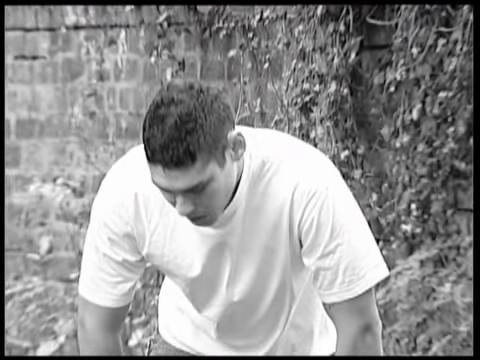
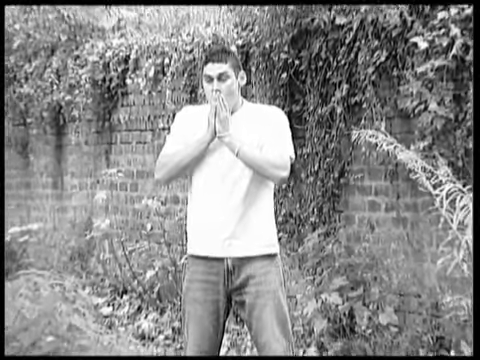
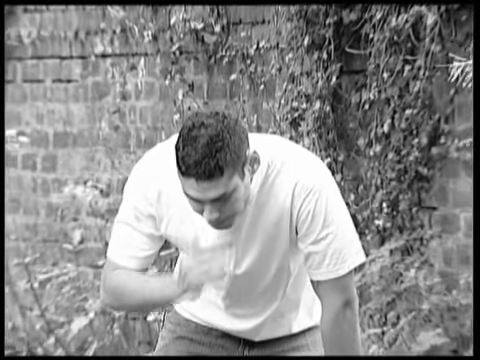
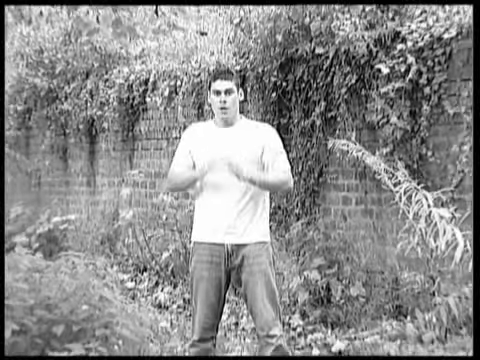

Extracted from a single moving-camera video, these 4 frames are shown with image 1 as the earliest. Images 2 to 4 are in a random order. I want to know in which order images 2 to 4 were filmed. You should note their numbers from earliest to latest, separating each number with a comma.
3, 2, 4
